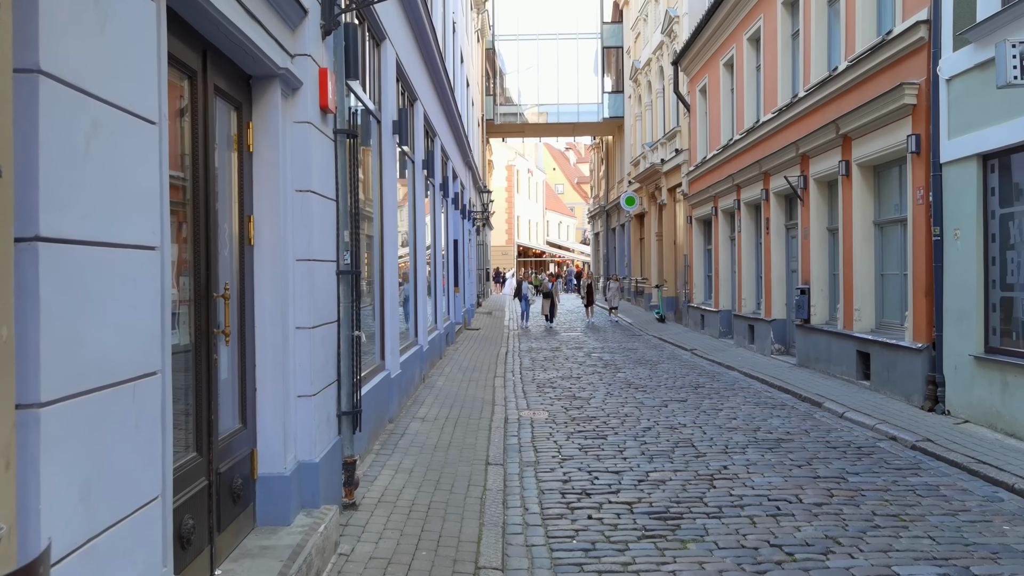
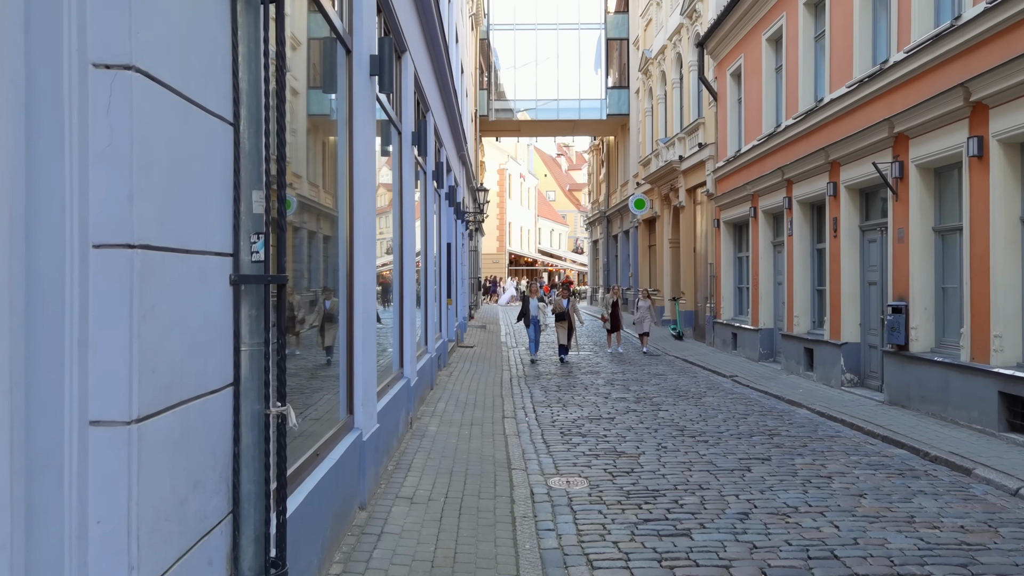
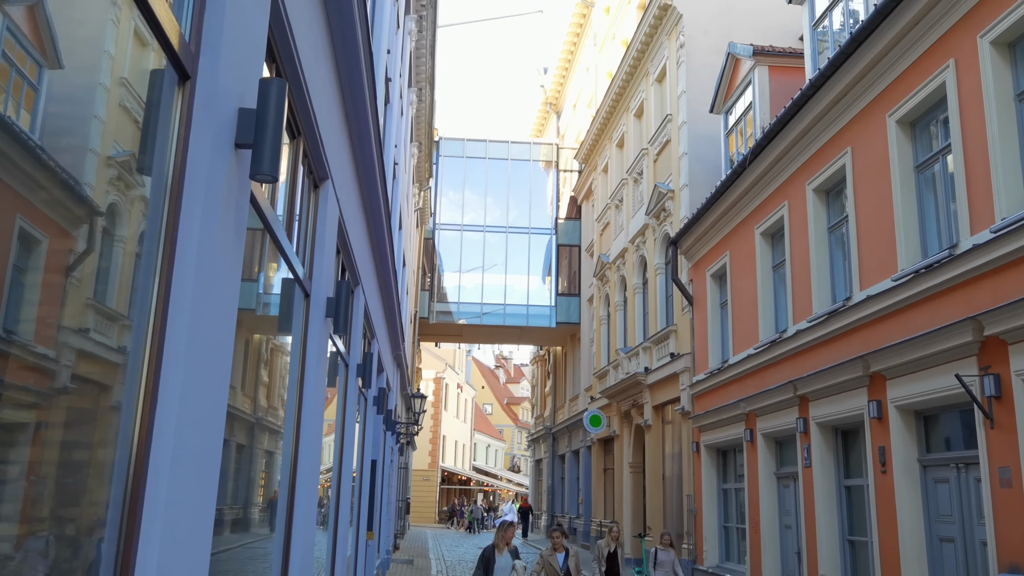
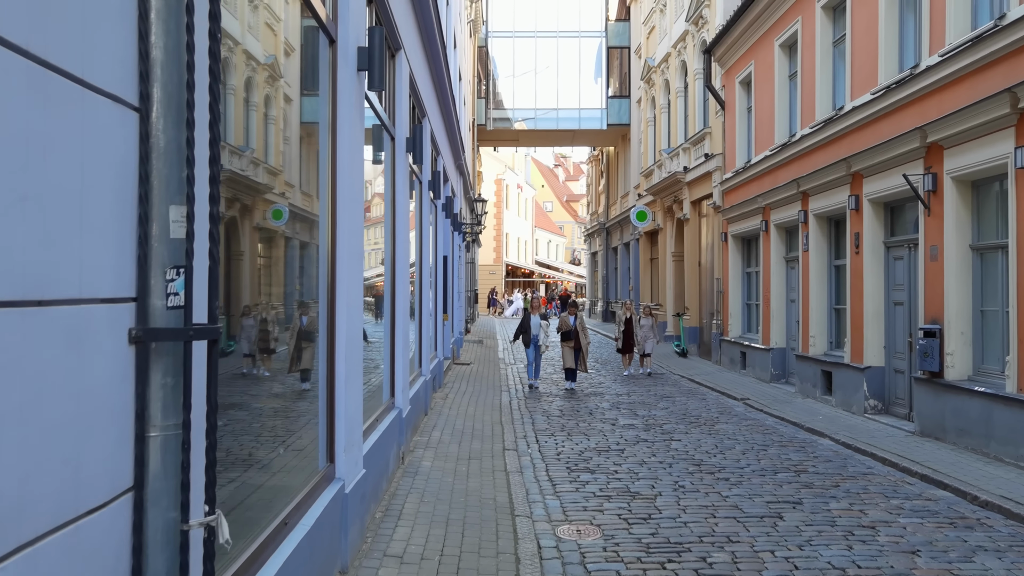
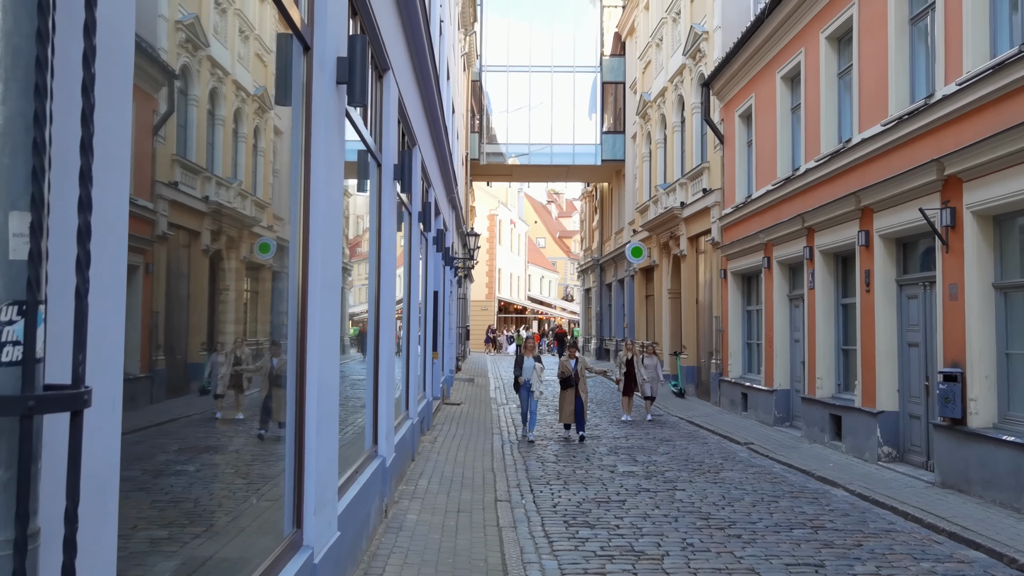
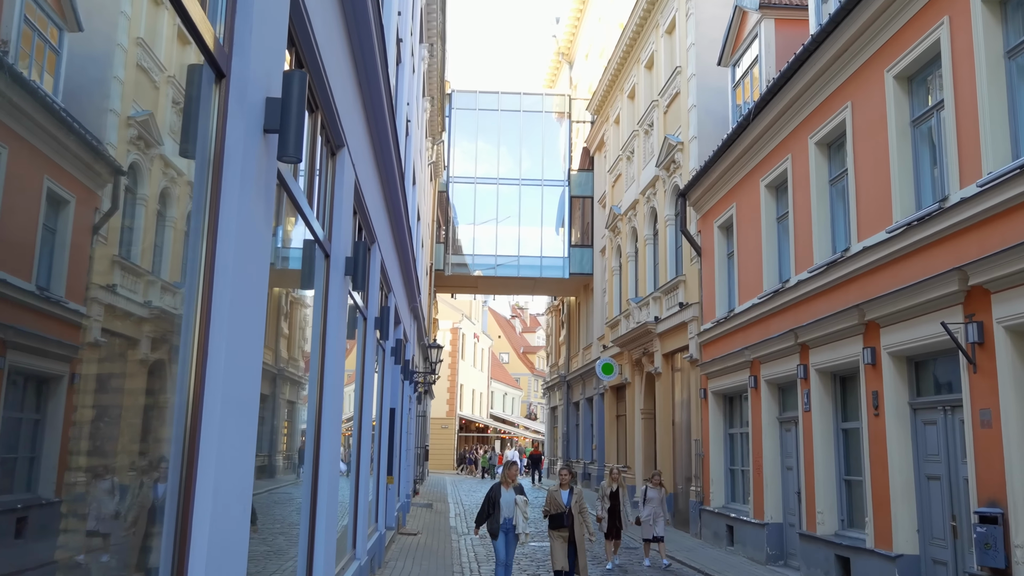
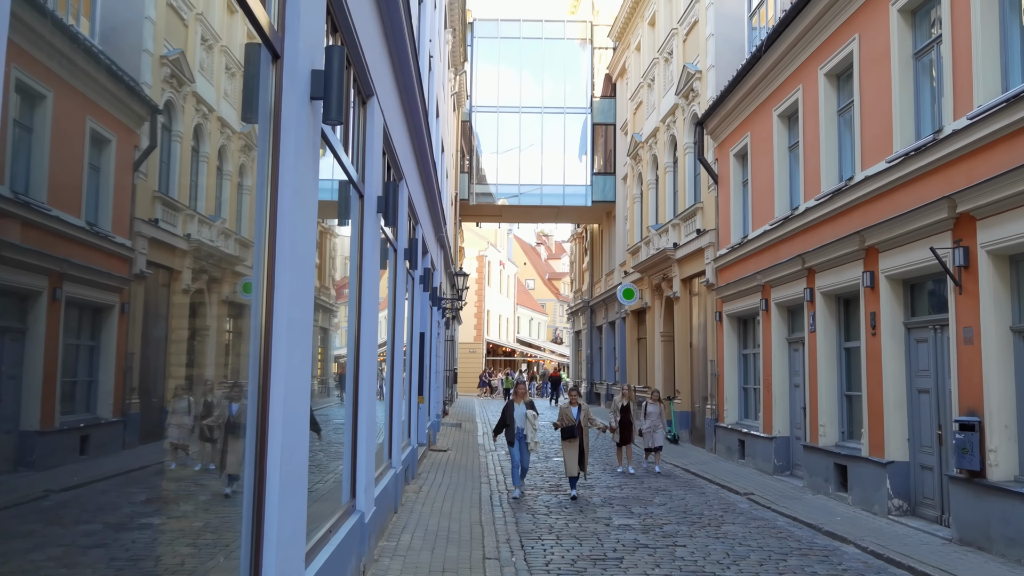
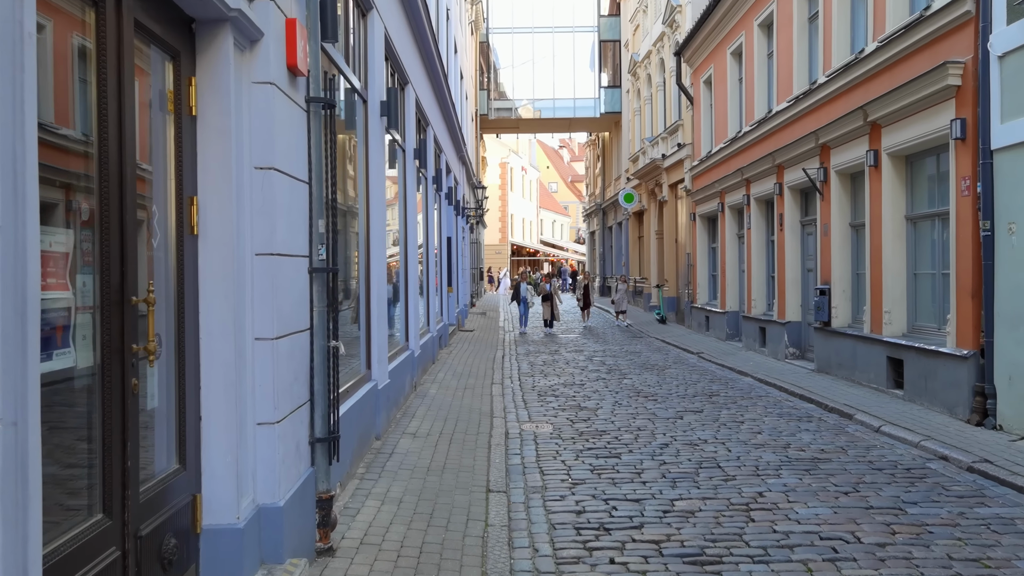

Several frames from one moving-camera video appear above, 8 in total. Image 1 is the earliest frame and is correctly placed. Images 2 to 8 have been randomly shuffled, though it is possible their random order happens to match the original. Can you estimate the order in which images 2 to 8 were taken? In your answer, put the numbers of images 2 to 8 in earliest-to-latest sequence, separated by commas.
8, 2, 4, 5, 7, 6, 3
